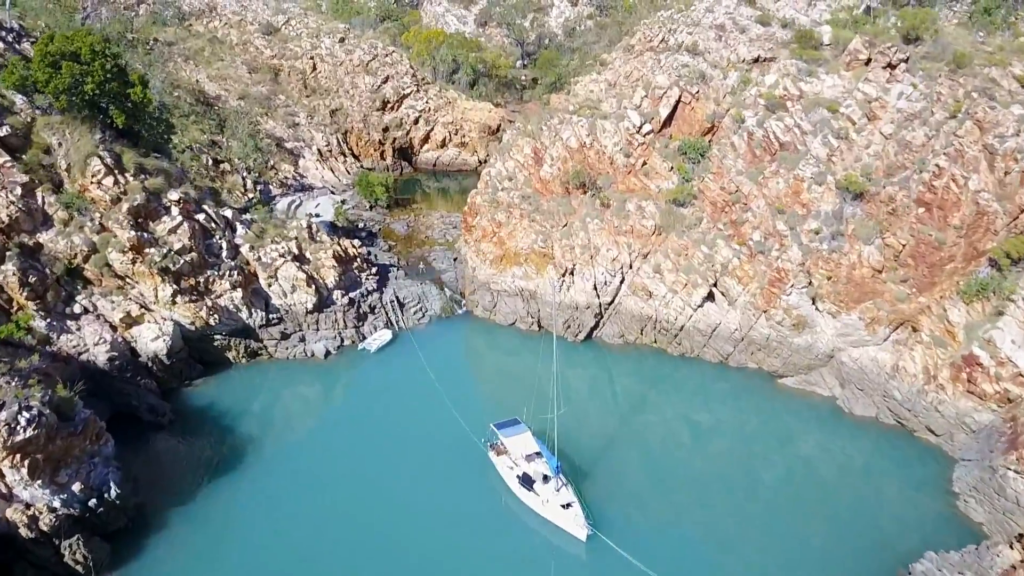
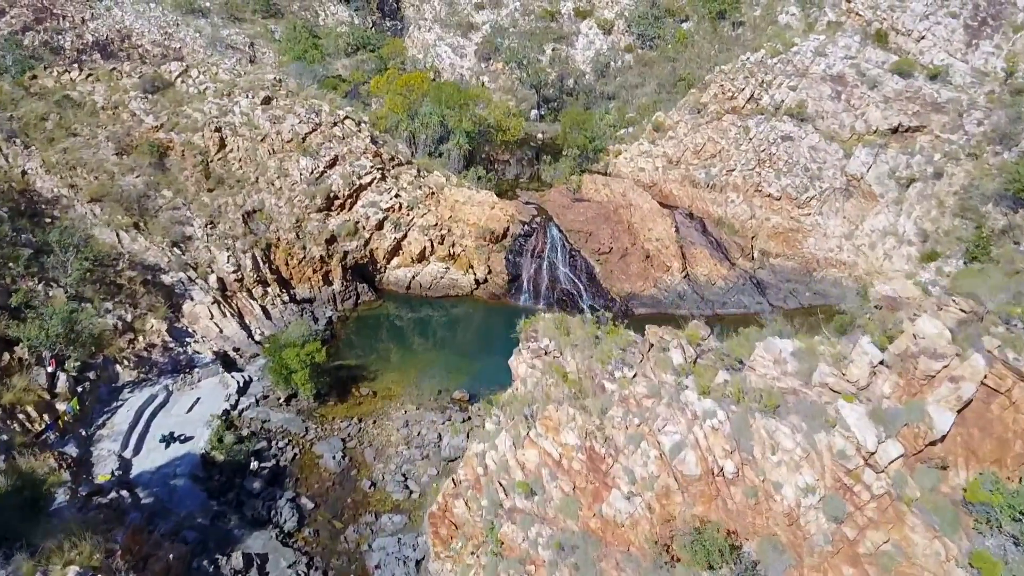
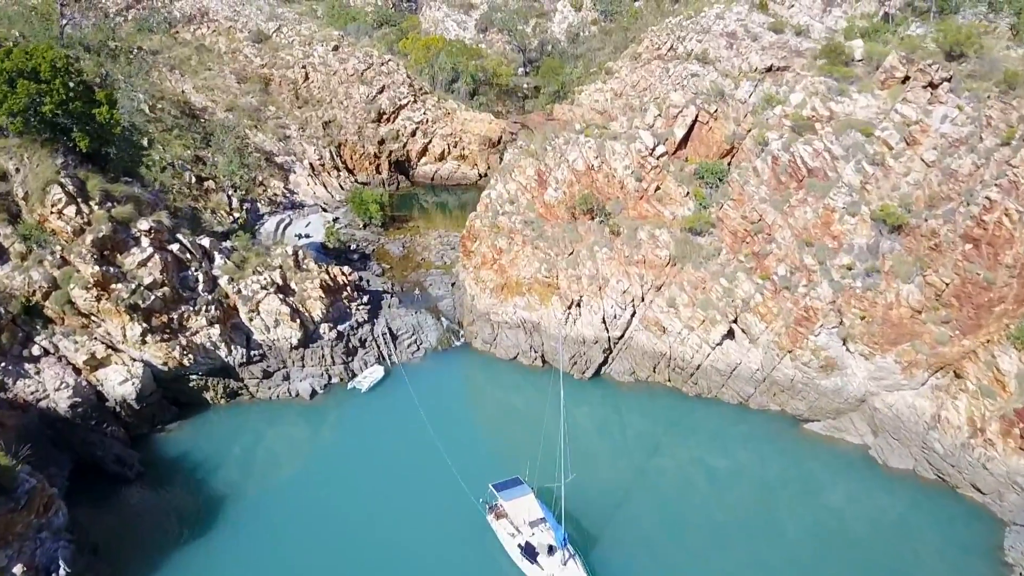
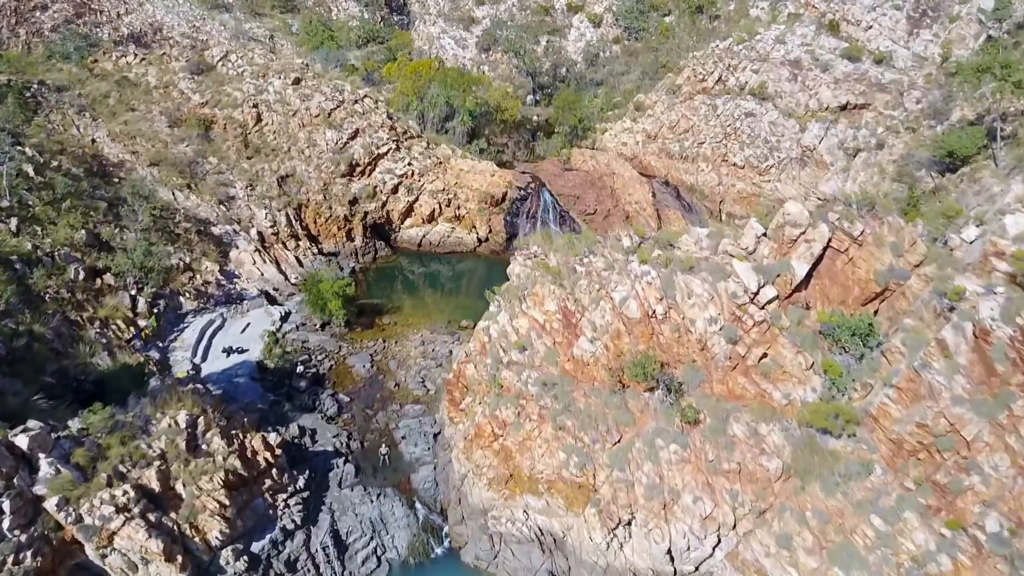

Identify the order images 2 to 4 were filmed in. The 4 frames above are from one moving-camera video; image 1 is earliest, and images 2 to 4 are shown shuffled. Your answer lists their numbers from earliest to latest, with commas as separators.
3, 4, 2
